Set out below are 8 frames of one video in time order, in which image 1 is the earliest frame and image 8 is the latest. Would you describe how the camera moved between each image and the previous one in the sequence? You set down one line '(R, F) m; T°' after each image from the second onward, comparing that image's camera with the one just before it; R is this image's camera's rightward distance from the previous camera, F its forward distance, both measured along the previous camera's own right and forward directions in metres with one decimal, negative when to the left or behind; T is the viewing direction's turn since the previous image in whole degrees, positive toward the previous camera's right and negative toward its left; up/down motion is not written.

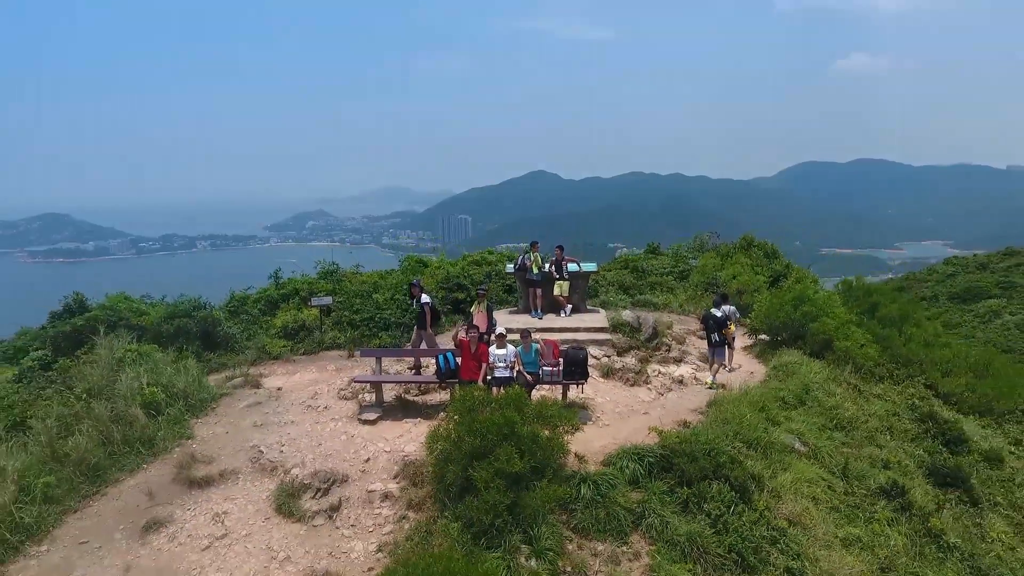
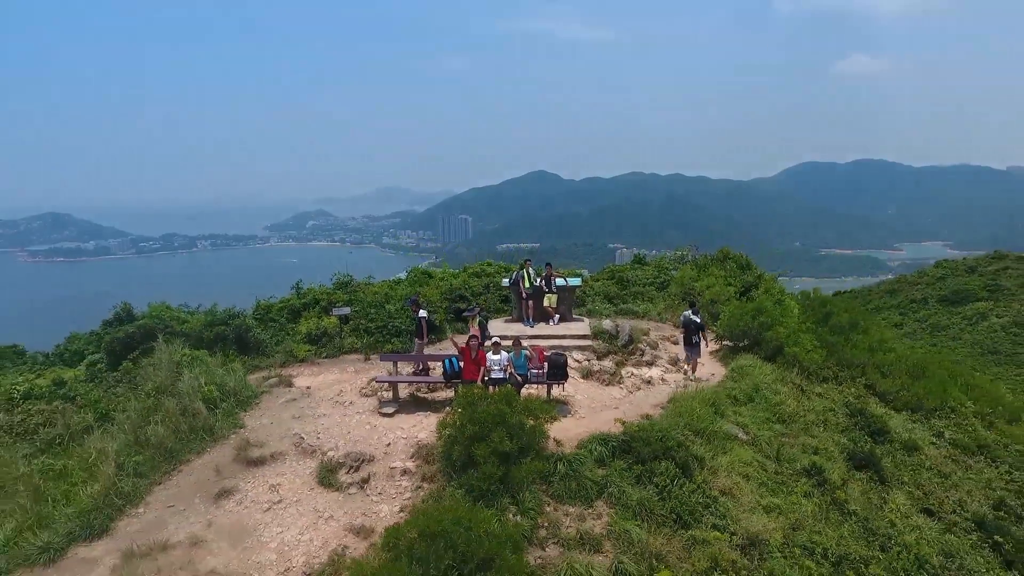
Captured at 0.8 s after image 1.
(+0.1, -1.2) m; 0°
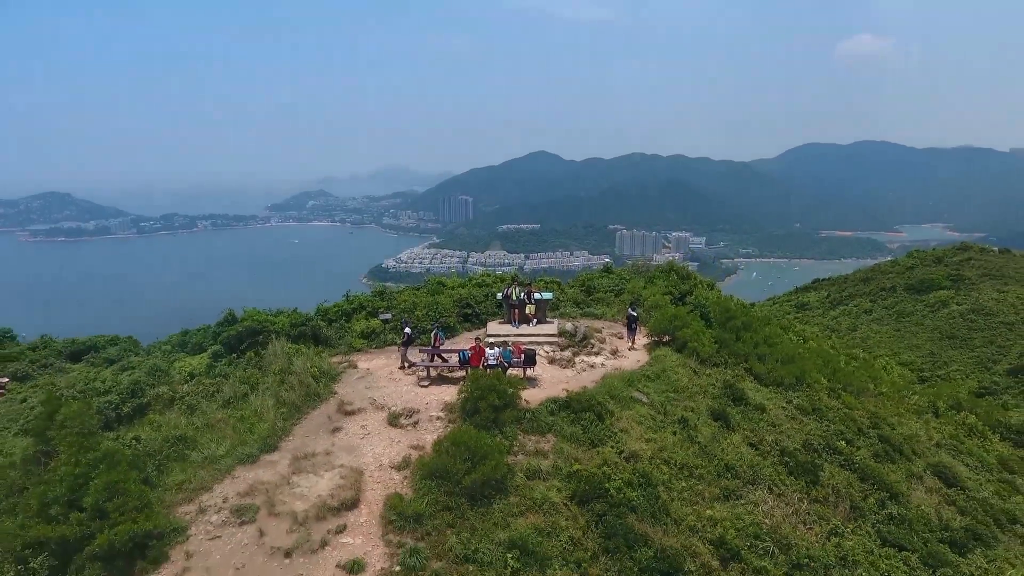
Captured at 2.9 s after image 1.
(+0.2, -4.2) m; 0°
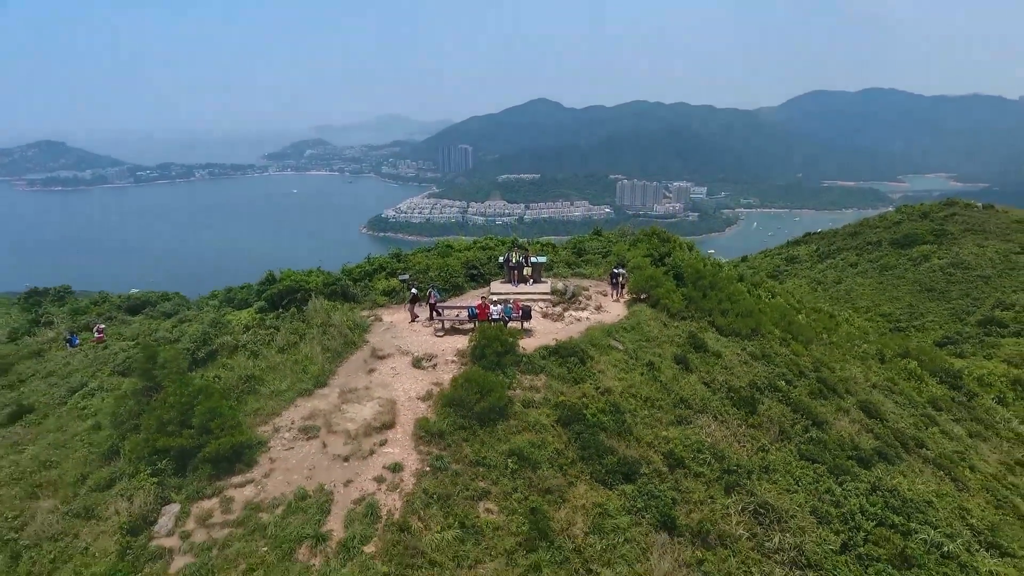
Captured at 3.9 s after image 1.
(0.0, -2.4) m; 0°
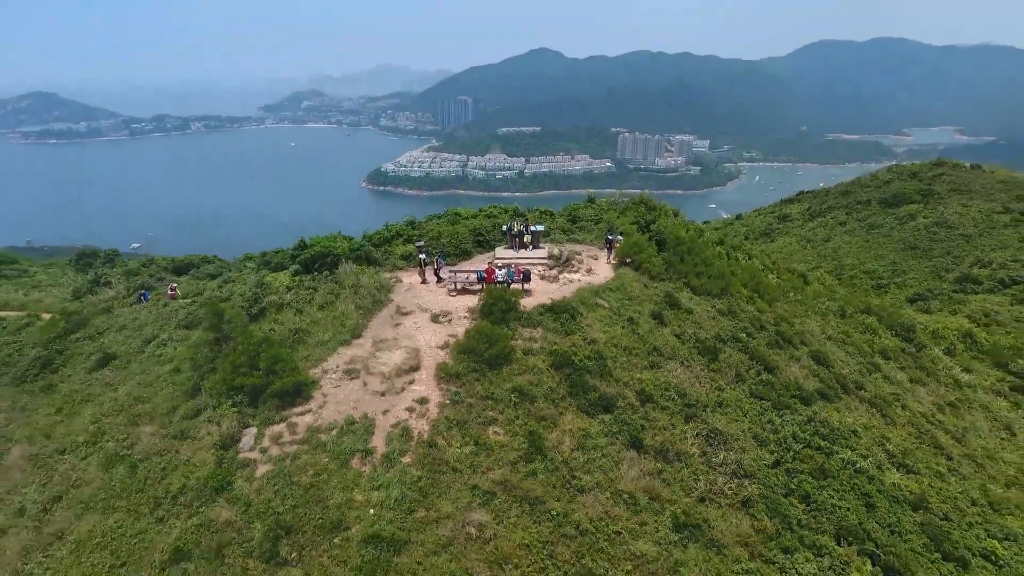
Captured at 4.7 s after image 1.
(-0.1, -2.4) m; 0°
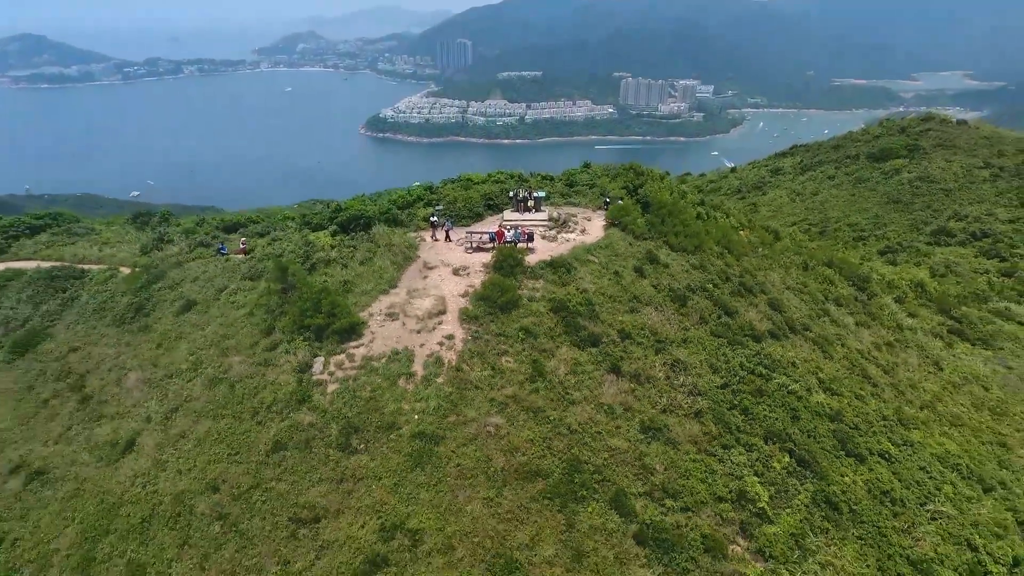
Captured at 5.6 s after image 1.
(-0.2, -3.4) m; 0°
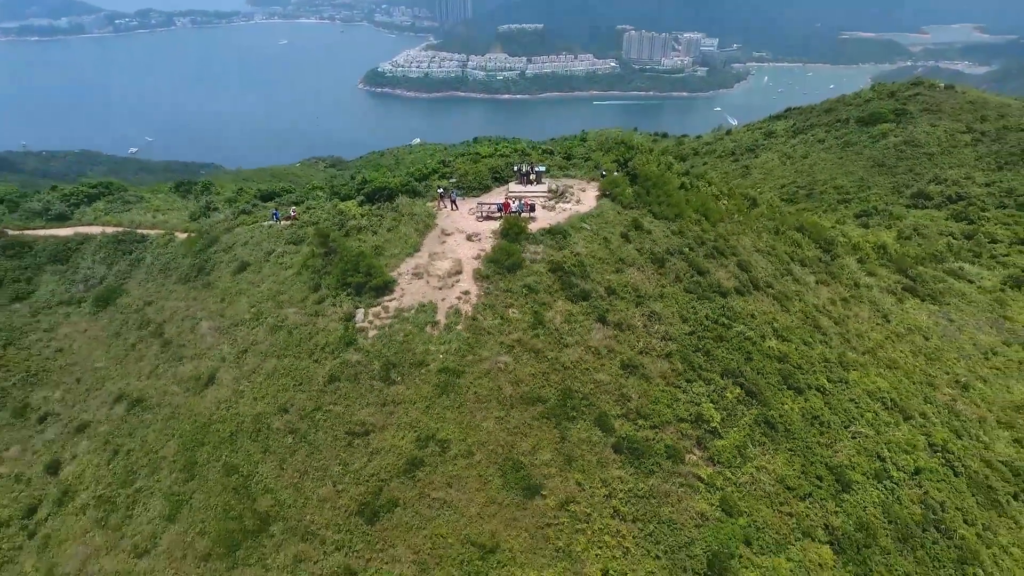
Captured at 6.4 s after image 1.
(-0.2, -3.4) m; 0°
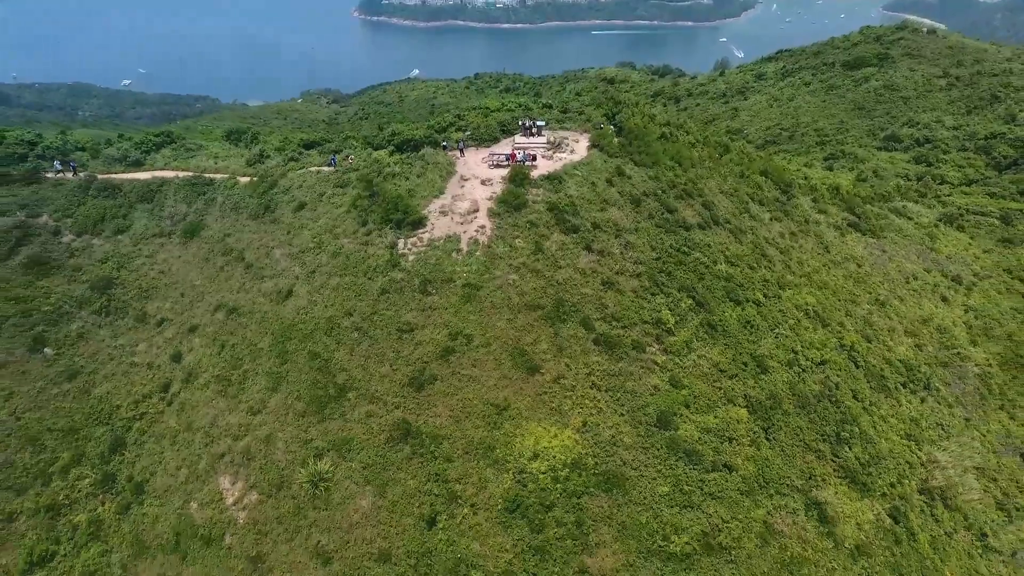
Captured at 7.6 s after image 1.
(-0.2, -5.6) m; 0°
